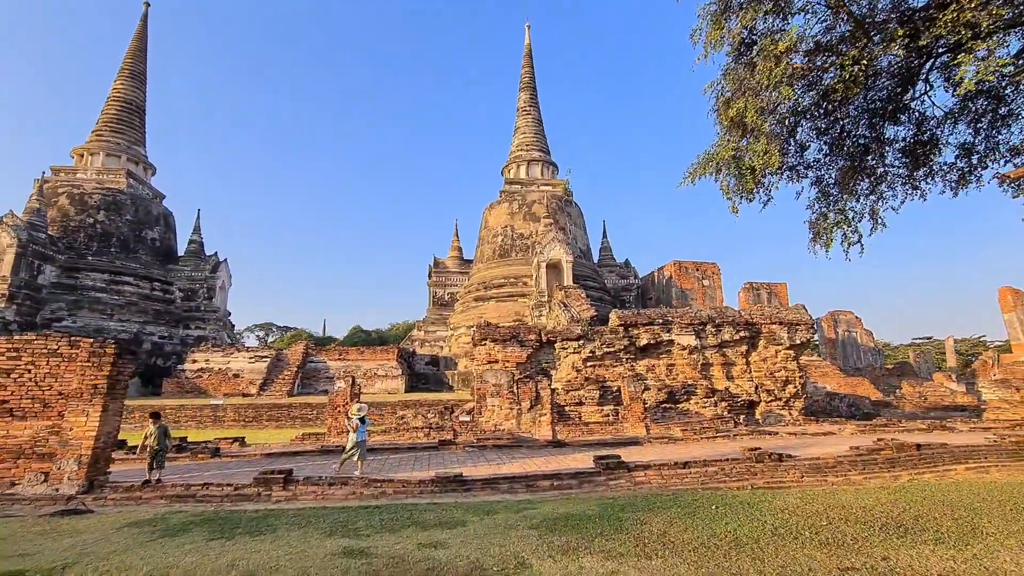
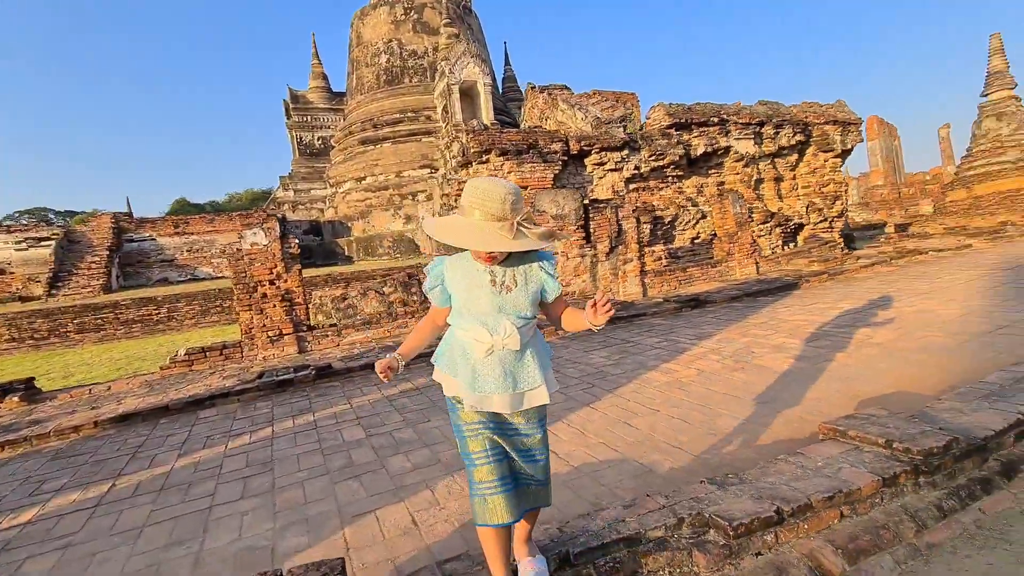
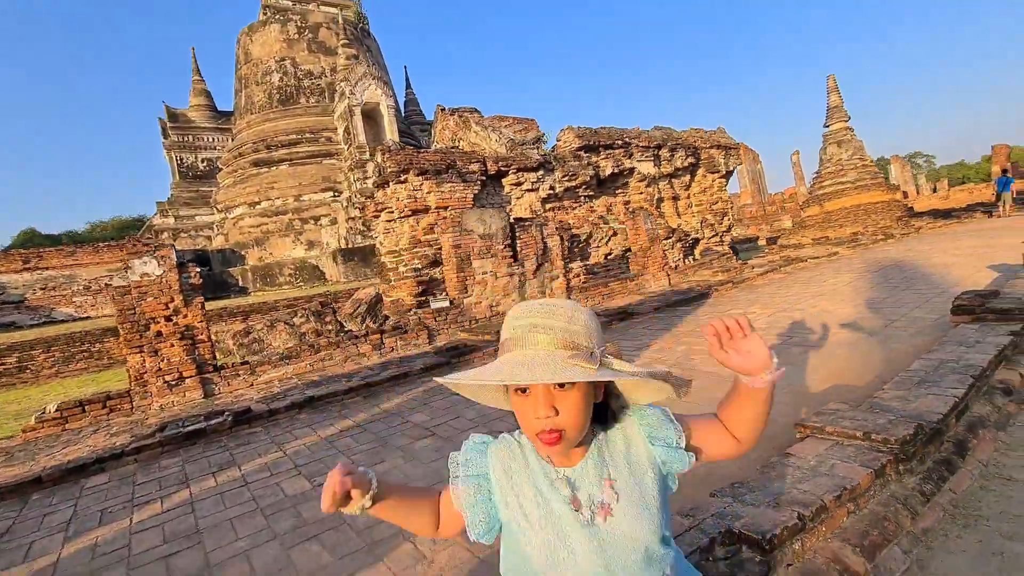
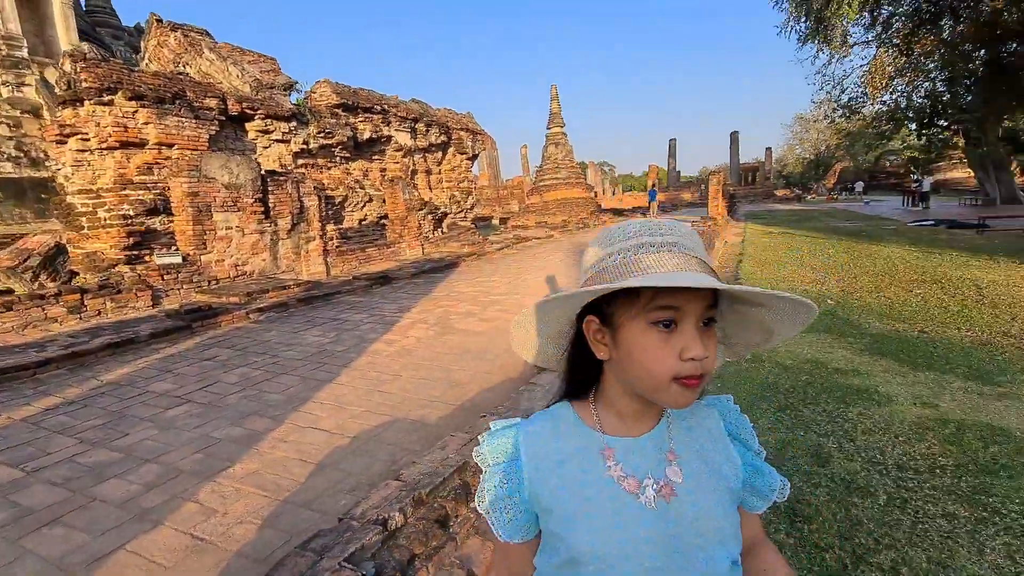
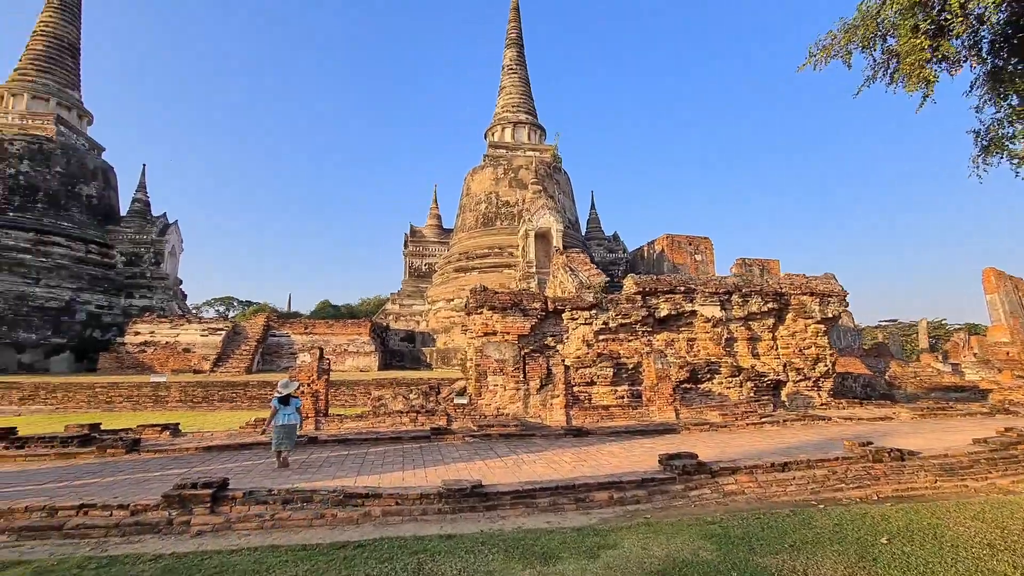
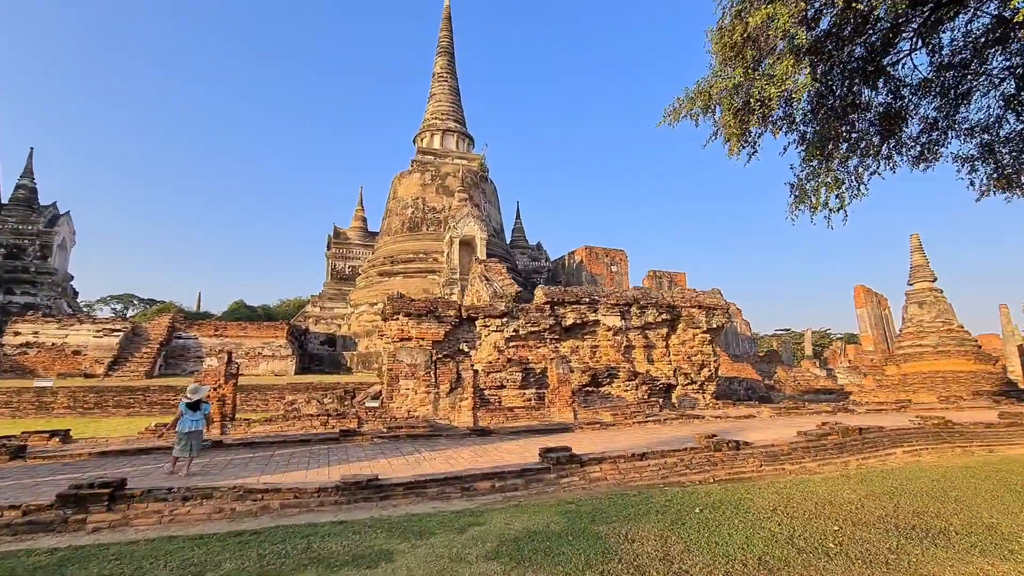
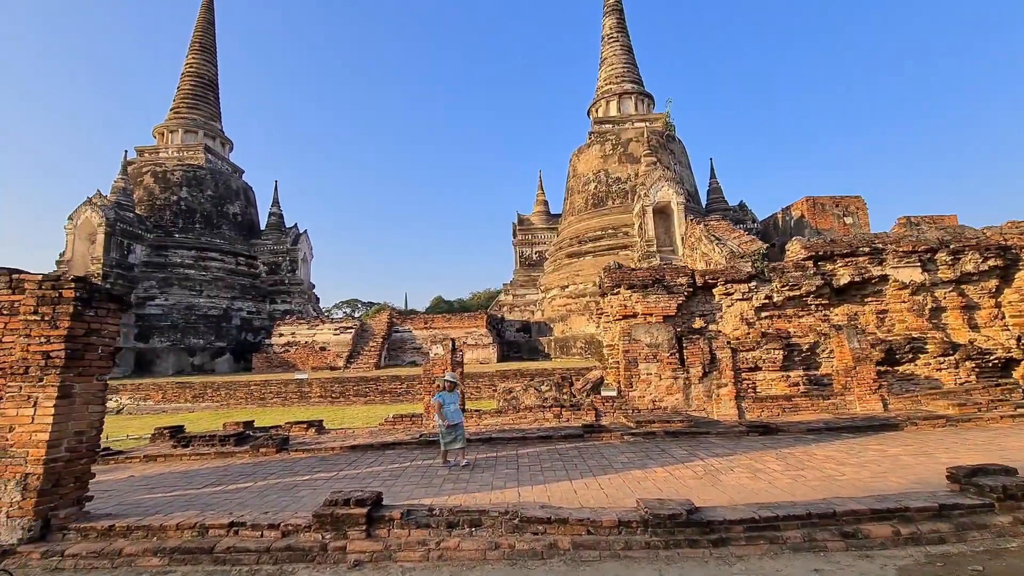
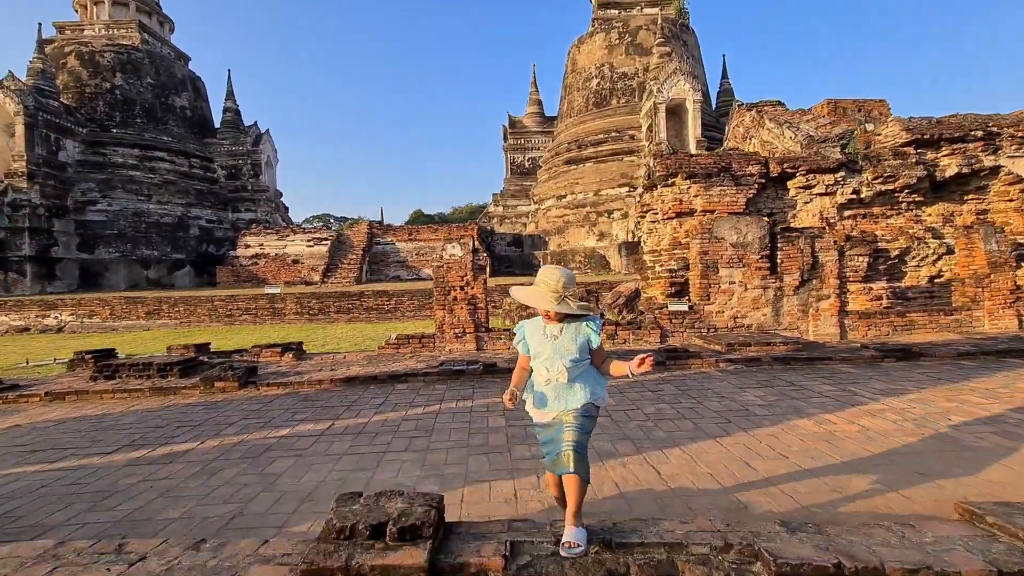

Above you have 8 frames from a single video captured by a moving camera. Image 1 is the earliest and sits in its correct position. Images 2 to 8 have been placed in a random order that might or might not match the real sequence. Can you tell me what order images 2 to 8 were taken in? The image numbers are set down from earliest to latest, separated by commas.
6, 5, 7, 8, 2, 3, 4
